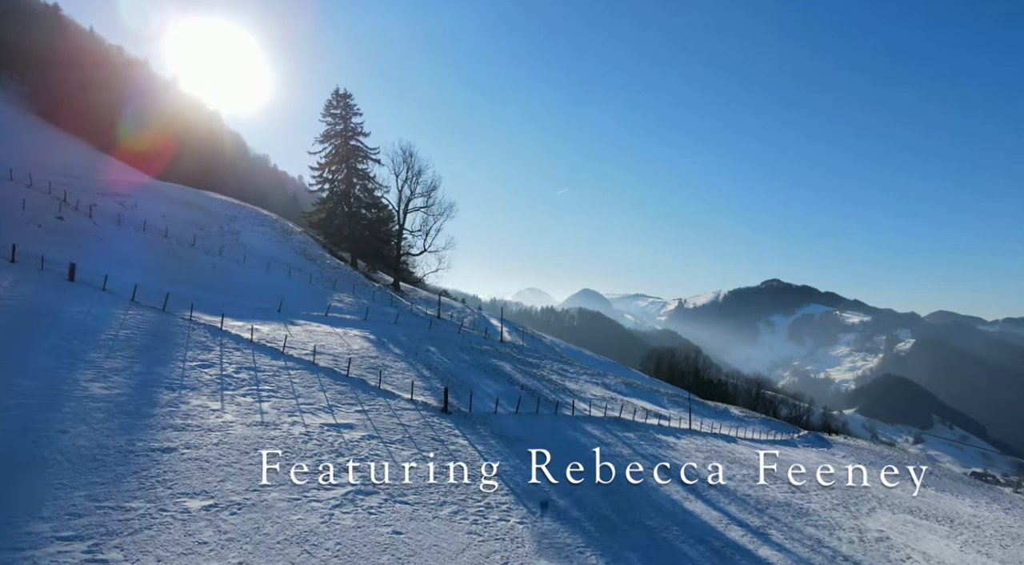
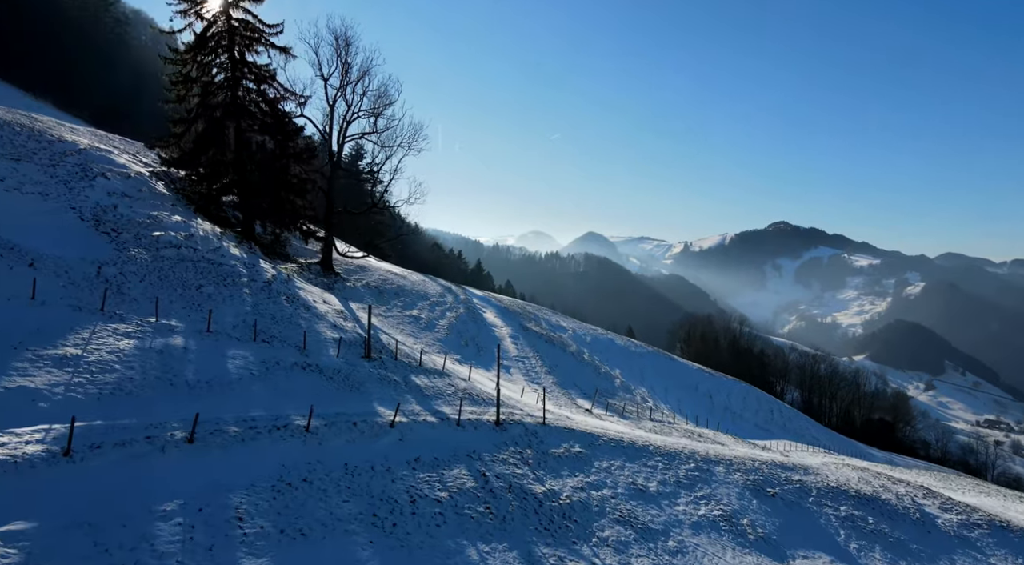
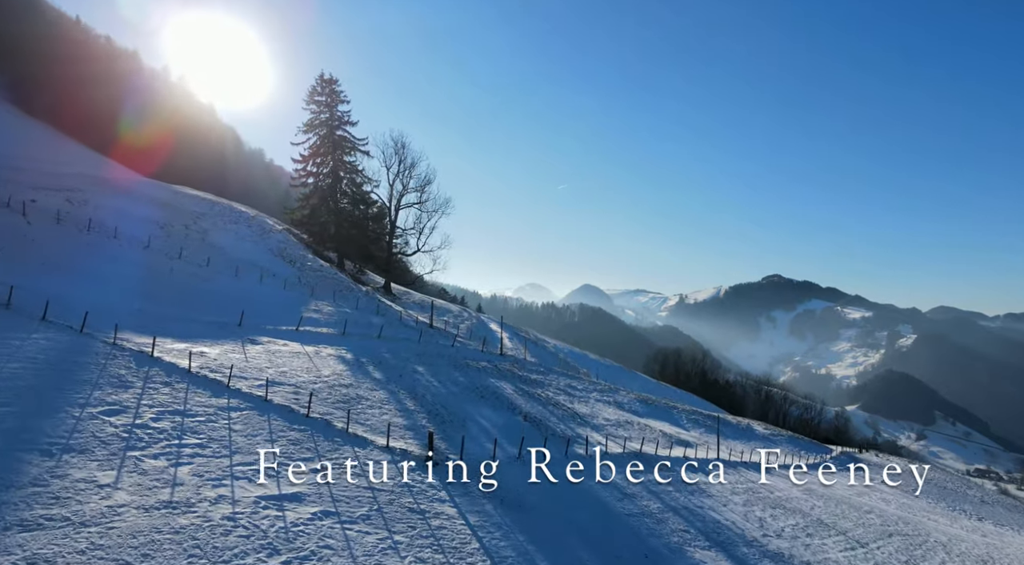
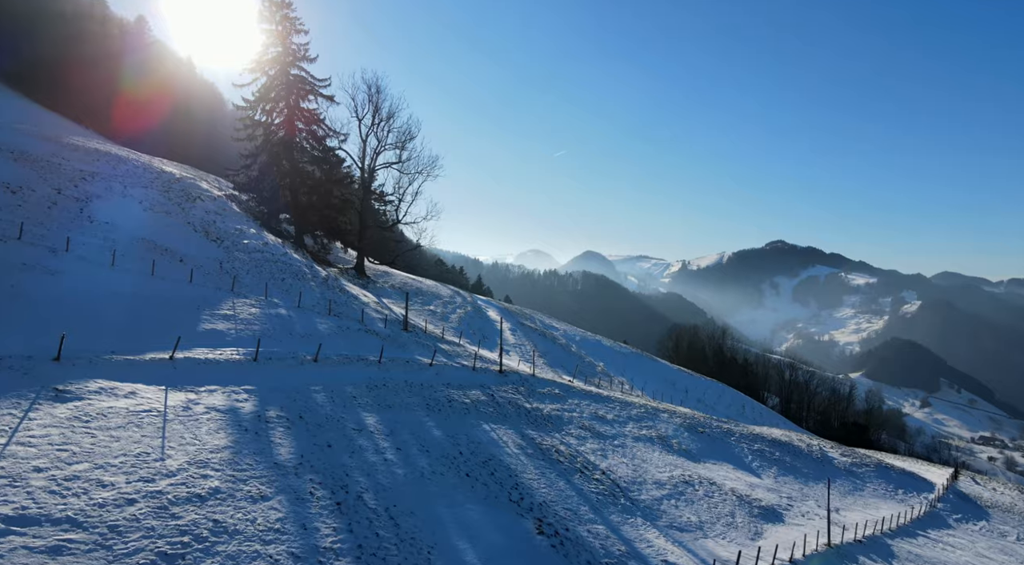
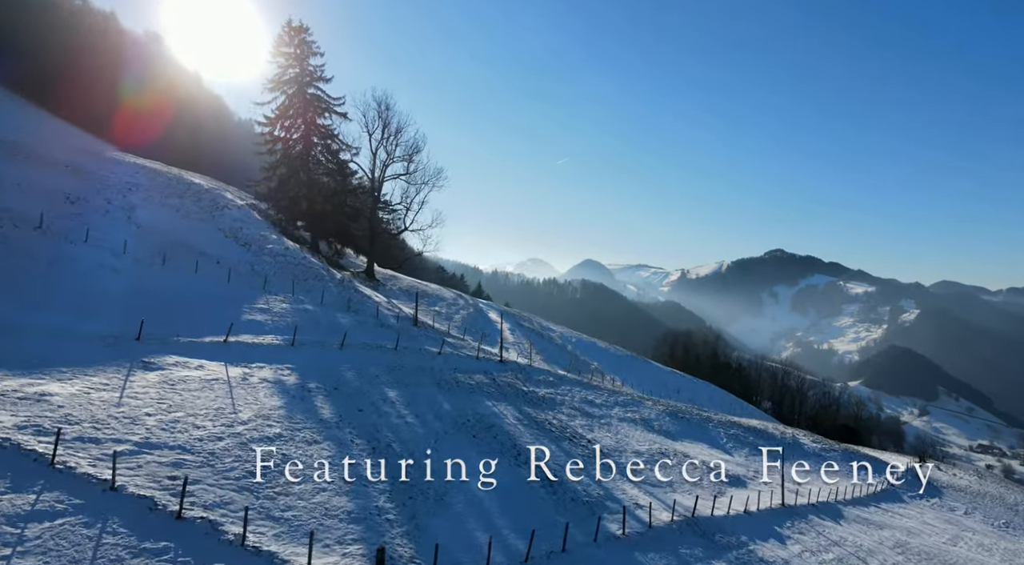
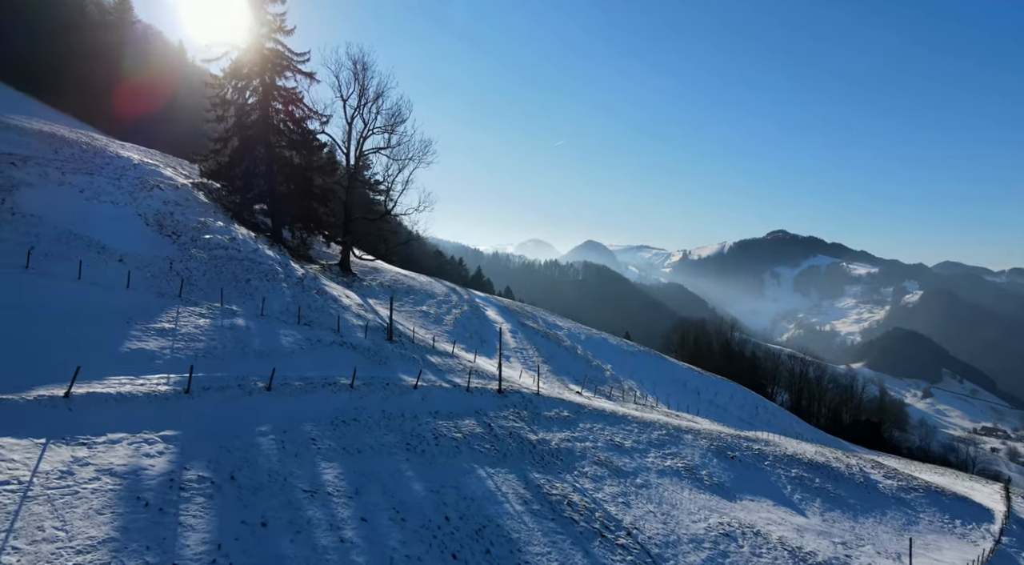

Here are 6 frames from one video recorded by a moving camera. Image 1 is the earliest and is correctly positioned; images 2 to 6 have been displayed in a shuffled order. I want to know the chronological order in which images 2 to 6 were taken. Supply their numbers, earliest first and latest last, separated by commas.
3, 5, 4, 6, 2
